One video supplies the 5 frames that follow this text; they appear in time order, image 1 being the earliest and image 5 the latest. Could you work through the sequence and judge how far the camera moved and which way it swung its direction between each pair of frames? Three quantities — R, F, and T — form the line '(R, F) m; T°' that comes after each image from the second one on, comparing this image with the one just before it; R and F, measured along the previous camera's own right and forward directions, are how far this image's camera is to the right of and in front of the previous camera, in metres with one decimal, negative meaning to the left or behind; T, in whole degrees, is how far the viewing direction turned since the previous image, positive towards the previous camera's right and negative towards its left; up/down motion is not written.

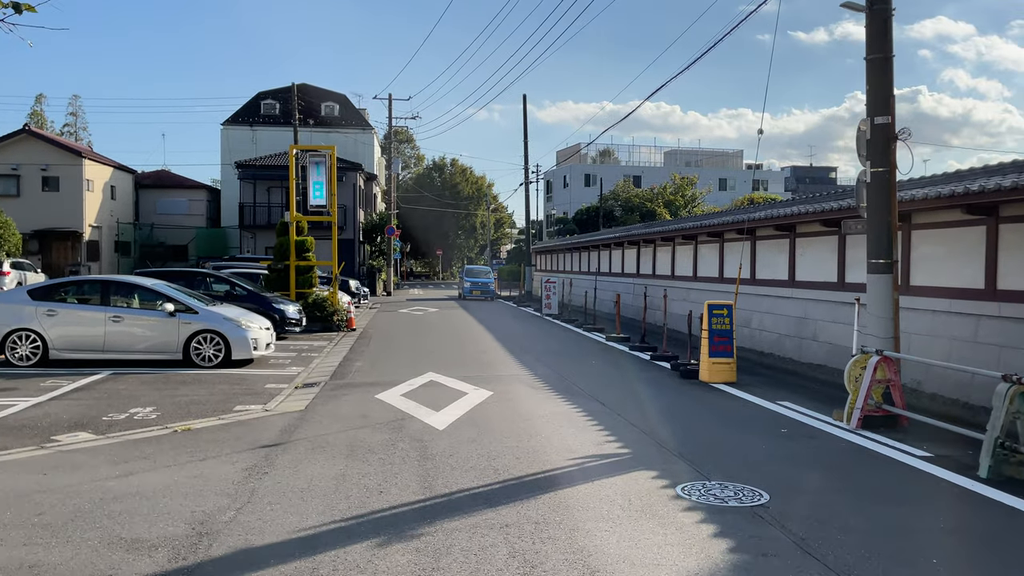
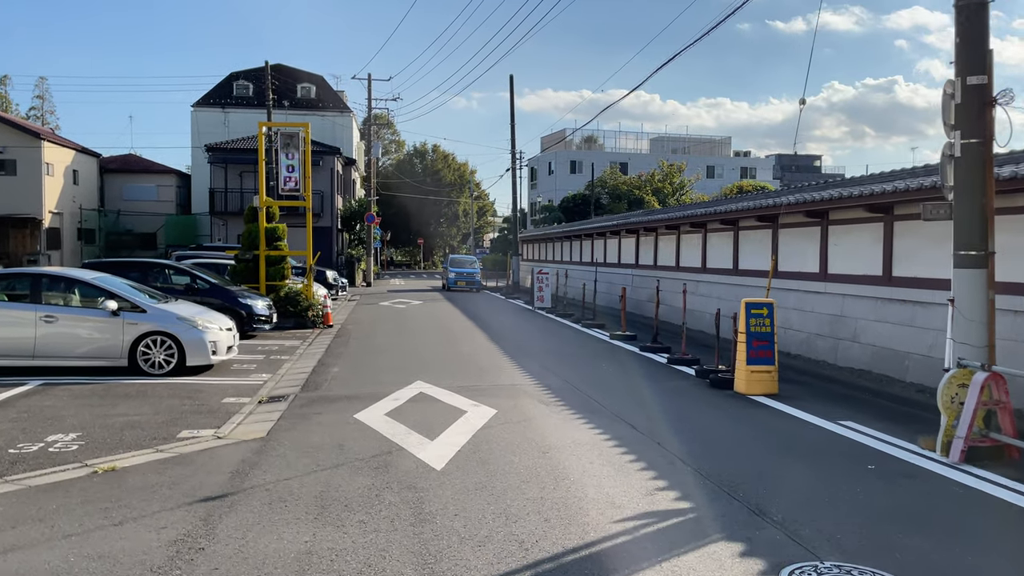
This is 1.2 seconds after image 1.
(-0.3, +1.7) m; +1°
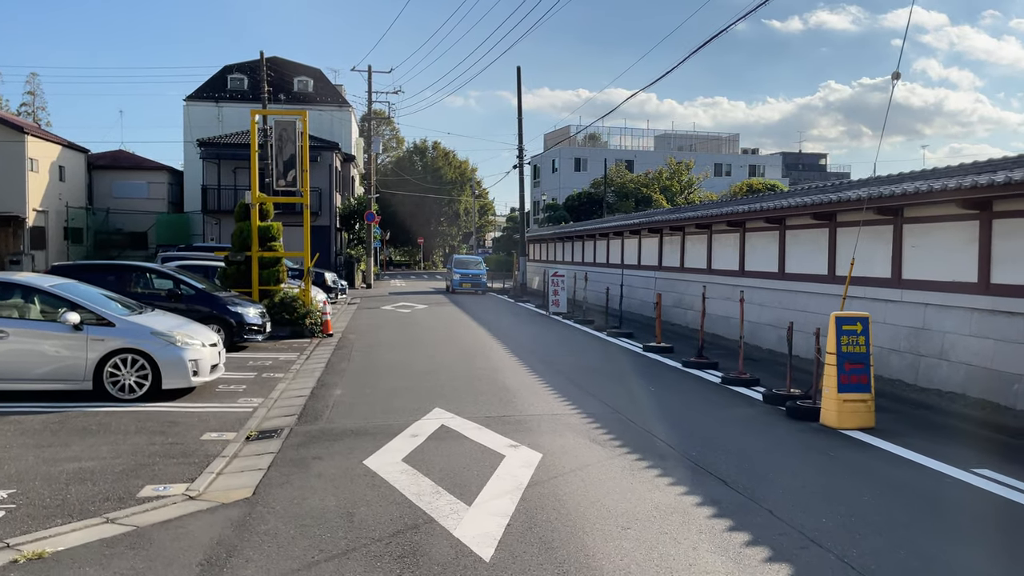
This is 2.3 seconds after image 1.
(-0.4, +1.6) m; 0°
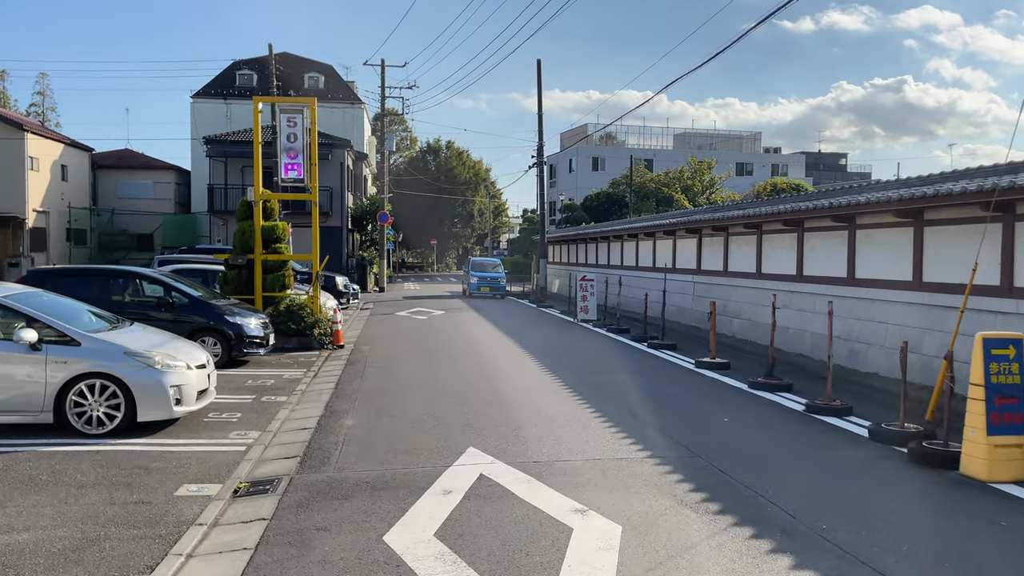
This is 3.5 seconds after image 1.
(-0.3, +1.6) m; -1°
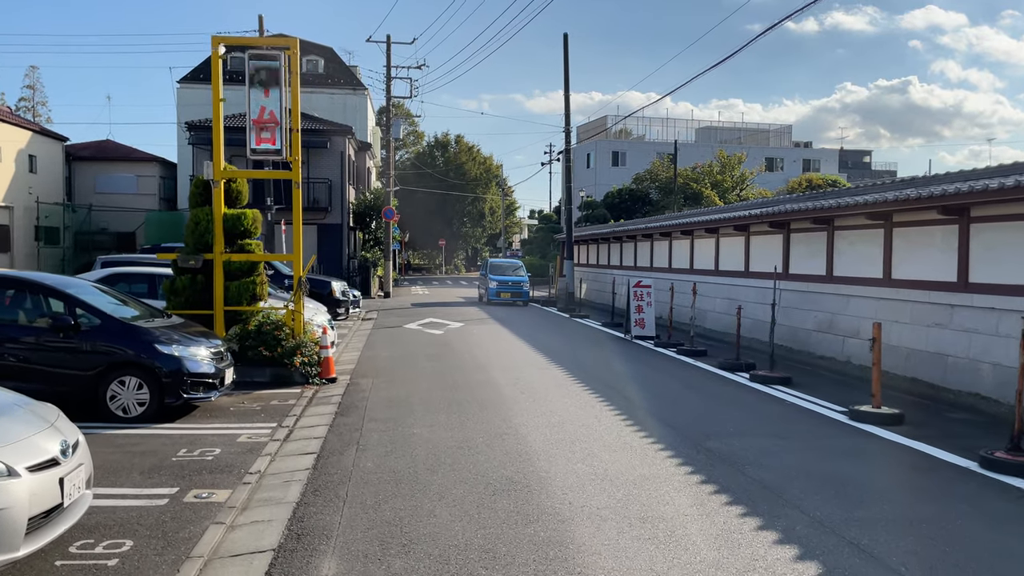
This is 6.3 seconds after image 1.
(-0.6, +3.8) m; 0°
